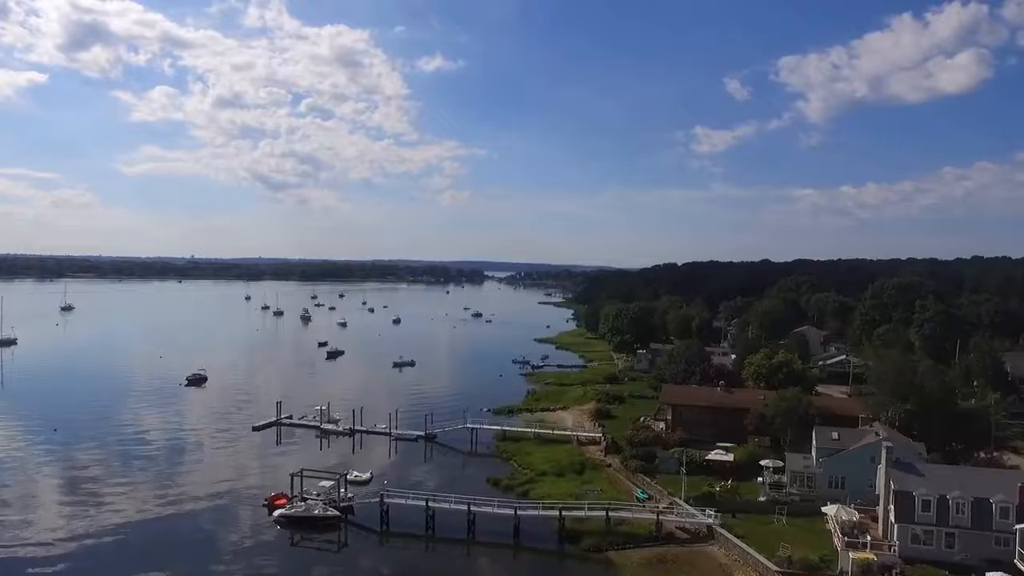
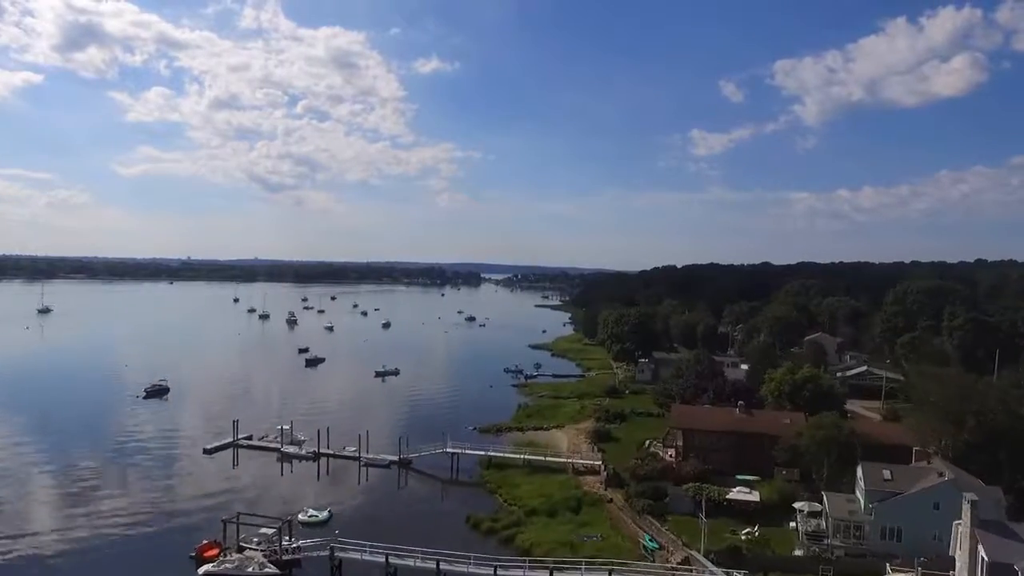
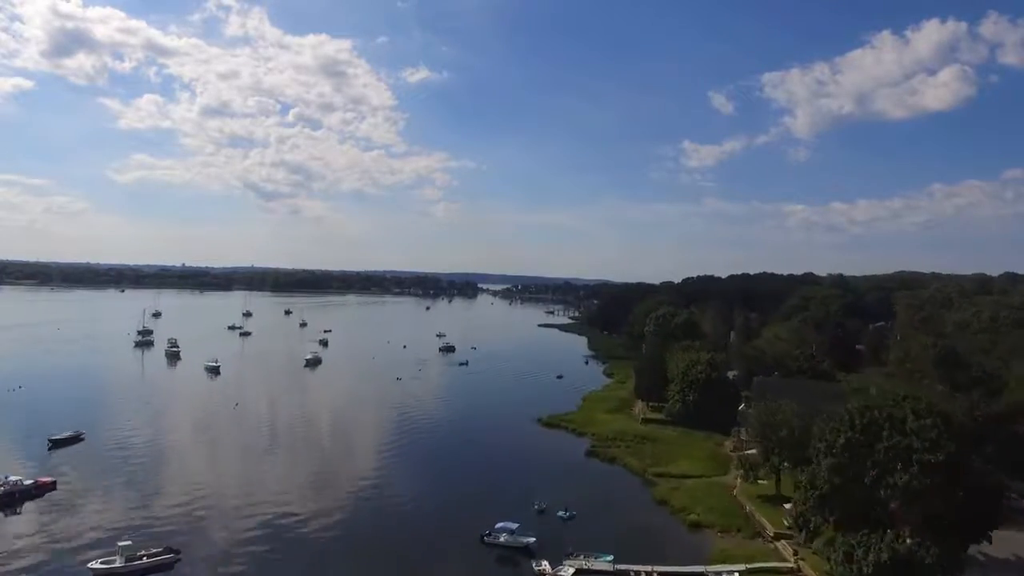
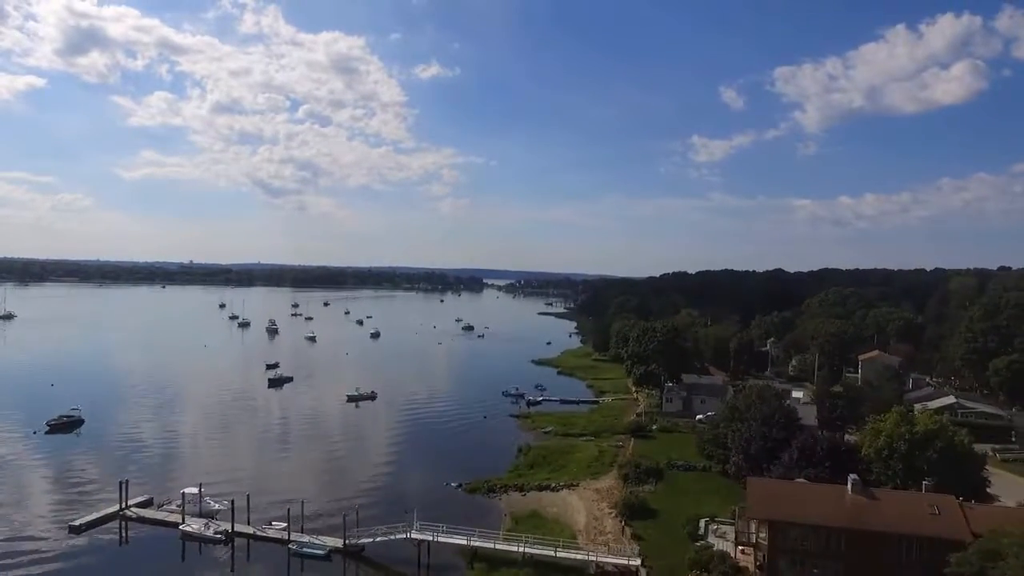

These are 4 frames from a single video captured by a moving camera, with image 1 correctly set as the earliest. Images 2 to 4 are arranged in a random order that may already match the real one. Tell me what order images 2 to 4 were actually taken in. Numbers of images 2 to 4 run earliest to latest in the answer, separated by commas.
2, 4, 3
